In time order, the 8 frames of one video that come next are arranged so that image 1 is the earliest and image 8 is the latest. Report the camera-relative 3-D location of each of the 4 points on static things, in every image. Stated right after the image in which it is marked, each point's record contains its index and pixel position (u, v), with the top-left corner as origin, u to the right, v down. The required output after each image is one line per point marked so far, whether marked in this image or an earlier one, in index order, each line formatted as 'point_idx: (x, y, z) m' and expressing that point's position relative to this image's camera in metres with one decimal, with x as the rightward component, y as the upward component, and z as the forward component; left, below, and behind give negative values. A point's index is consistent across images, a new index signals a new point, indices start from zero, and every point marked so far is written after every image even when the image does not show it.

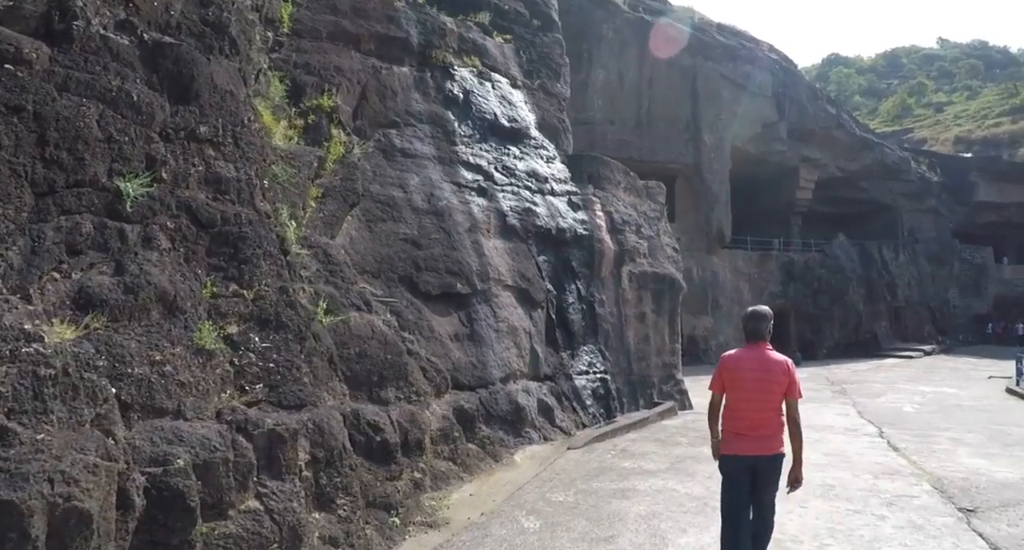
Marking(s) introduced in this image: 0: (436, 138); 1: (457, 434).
0: (-0.7, +1.4, +7.7) m
1: (-0.4, -1.2, +5.4) m
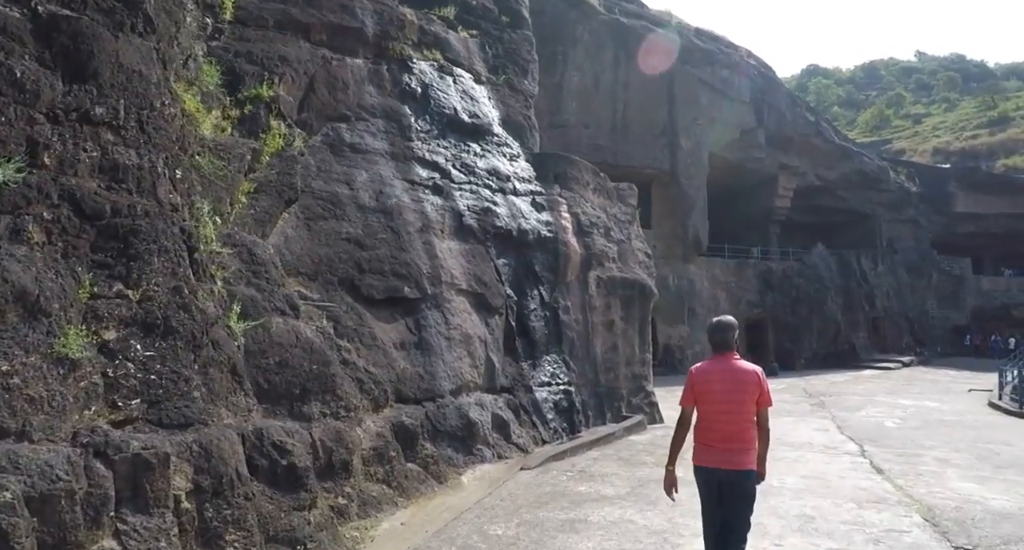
0: (-1.2, +1.4, +7.2) m
1: (-0.8, -1.2, +4.9) m
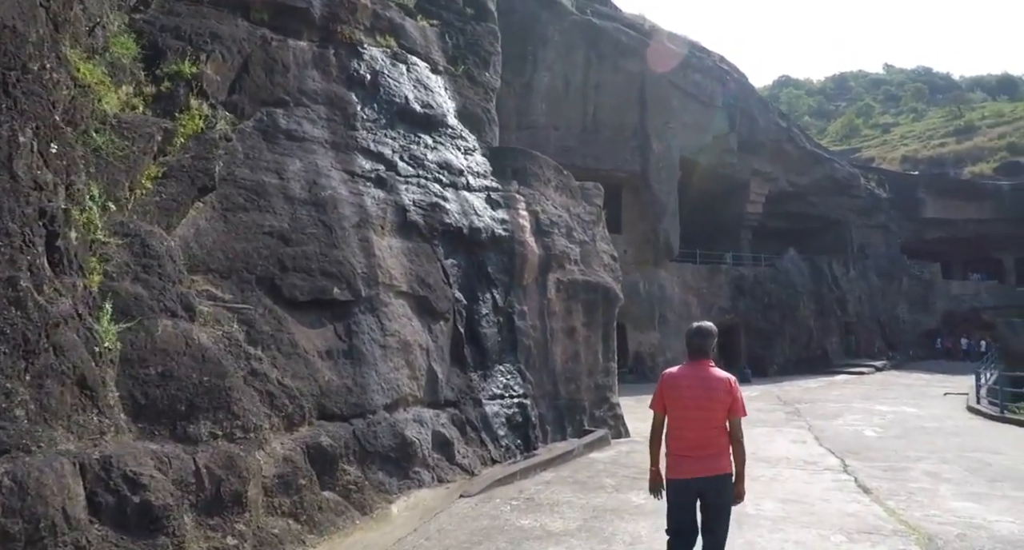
0: (-1.6, +1.4, +6.5) m
1: (-1.2, -1.2, +4.1) m
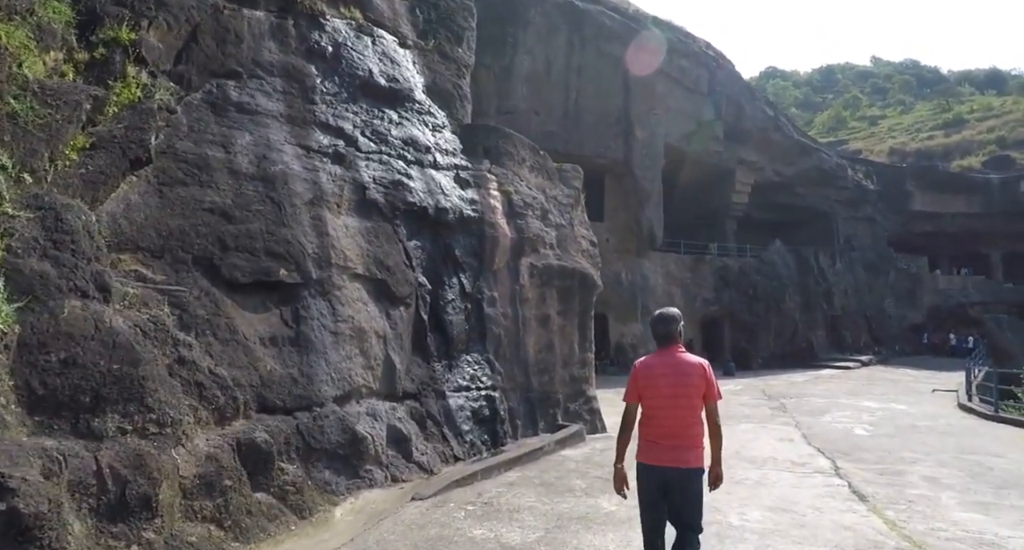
0: (-1.9, +1.5, +6.0) m
1: (-1.4, -1.0, +3.7) m
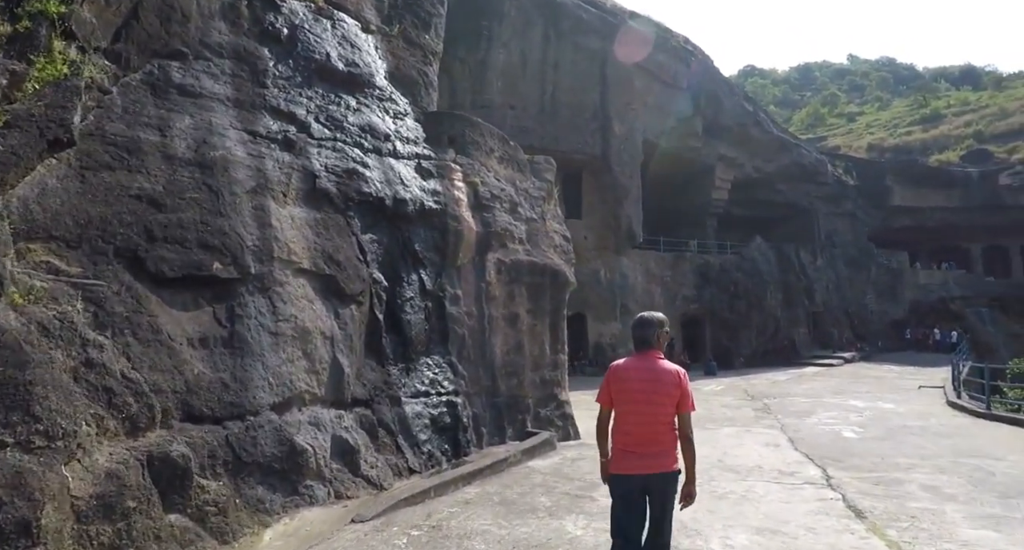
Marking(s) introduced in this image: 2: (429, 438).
0: (-2.1, +1.5, +5.5) m
1: (-1.6, -1.0, +3.2) m
2: (-0.6, -1.2, +5.4) m
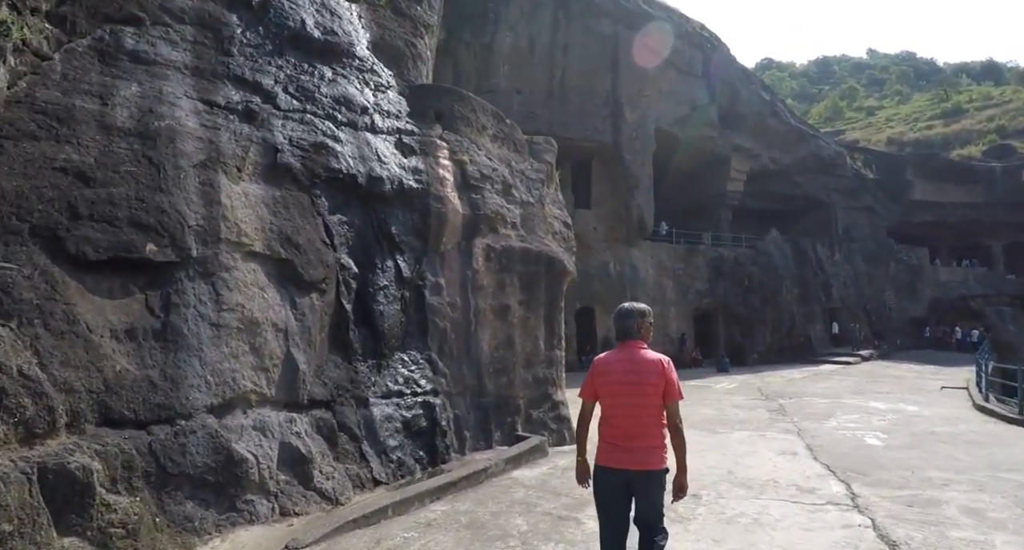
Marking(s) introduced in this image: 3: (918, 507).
0: (-2.2, +1.6, +4.9) m
1: (-1.8, -0.9, +2.6) m
2: (-0.7, -1.1, +4.8) m
3: (+2.4, -1.4, +4.3) m
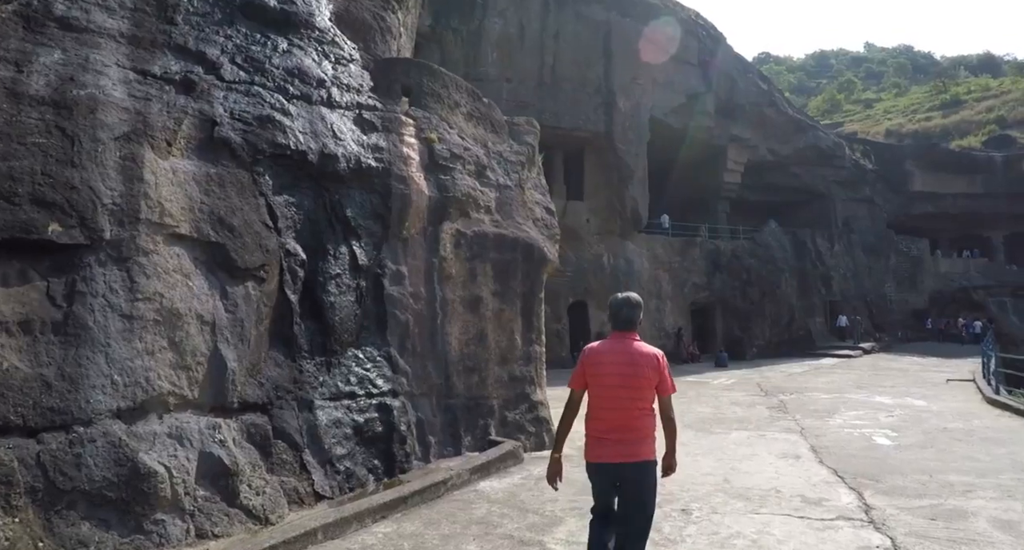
0: (-2.4, +1.7, +4.4) m
1: (-2.0, -0.9, +2.1) m
2: (-0.9, -1.1, +4.3) m
3: (+2.2, -1.3, +3.8) m
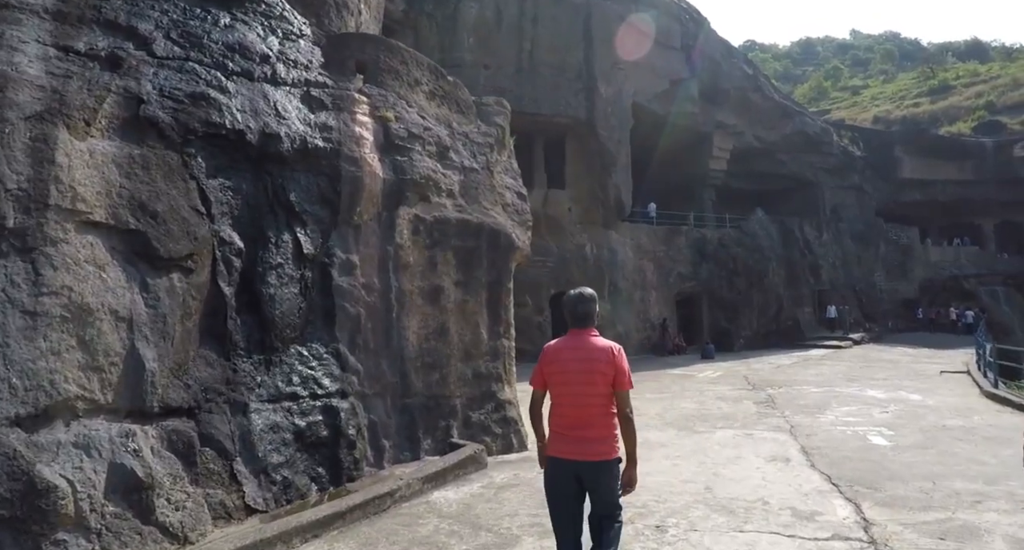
0: (-2.7, +1.7, +3.9) m
1: (-2.2, -0.8, +1.7) m
2: (-1.1, -1.0, +3.9) m
3: (+2.0, -1.2, +3.5) m
